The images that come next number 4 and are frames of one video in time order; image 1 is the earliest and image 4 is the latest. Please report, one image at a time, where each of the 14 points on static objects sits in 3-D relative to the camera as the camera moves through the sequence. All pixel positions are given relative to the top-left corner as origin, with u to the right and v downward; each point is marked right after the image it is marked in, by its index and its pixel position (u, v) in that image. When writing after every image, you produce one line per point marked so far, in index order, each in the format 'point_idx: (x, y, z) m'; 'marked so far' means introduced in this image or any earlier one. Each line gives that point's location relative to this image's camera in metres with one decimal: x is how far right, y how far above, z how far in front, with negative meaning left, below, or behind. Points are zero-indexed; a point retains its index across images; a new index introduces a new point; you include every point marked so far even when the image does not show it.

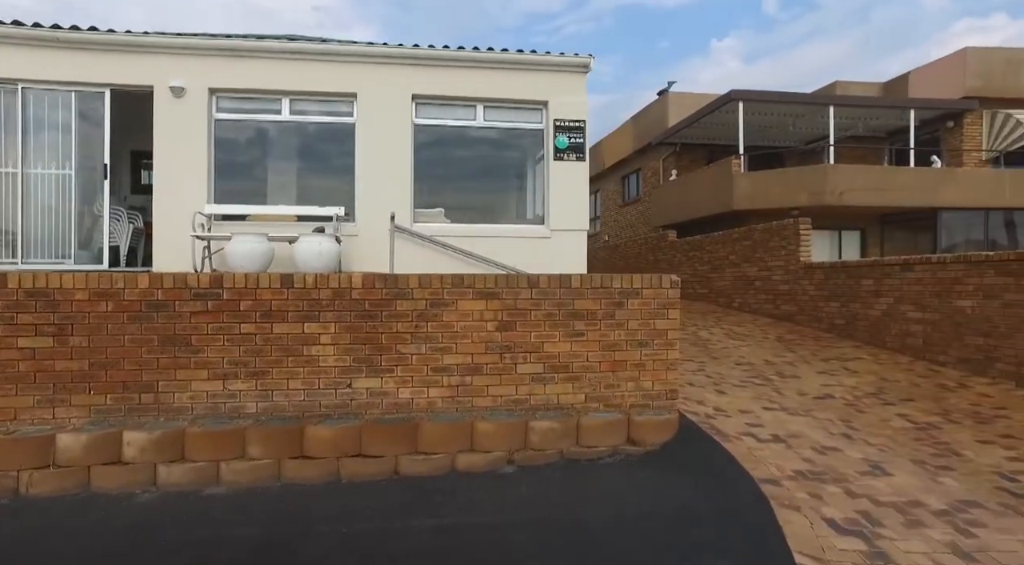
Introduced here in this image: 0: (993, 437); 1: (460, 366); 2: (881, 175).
0: (+4.4, -1.4, +5.9) m
1: (-0.4, -0.7, +5.4) m
2: (+8.6, +2.5, +15.0) m
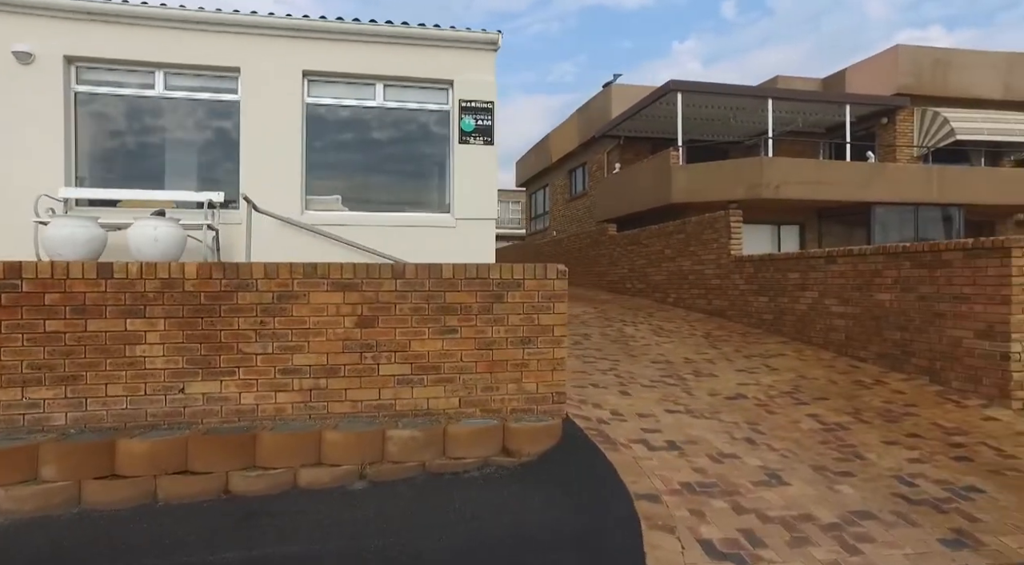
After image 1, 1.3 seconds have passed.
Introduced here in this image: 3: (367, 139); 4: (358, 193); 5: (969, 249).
0: (+3.3, -1.3, +5.5) m
1: (-1.5, -0.6, +4.7) m
2: (+7.0, +2.6, +14.9) m
3: (-1.8, +1.8, +8.0) m
4: (-1.9, +1.1, +8.0) m
5: (+4.7, +0.3, +6.7) m
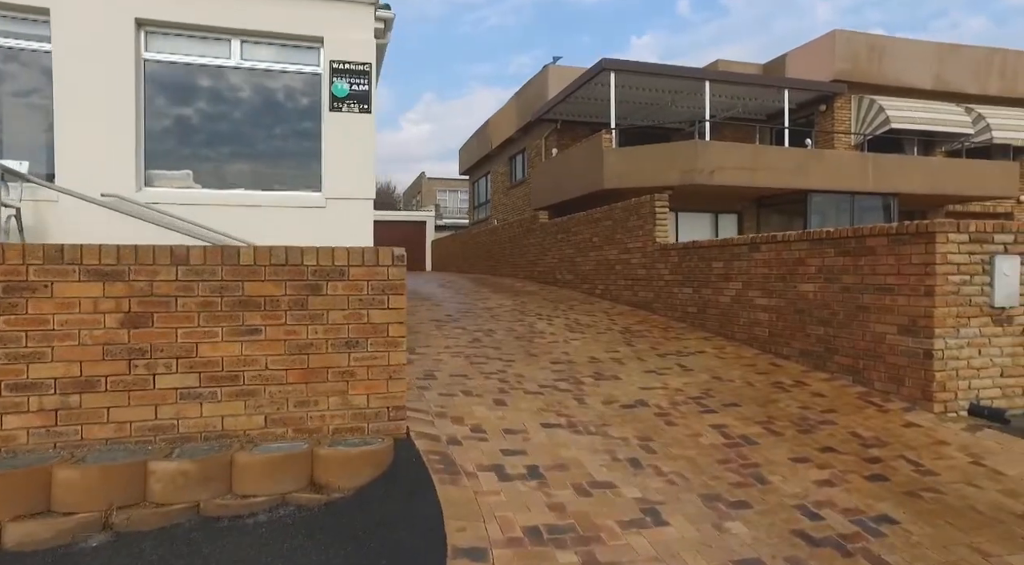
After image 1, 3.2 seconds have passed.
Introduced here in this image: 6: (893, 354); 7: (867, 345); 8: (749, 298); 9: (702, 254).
0: (+2.2, -1.2, +4.7) m
1: (-2.5, -0.6, +3.6) m
2: (+5.3, +2.8, +14.2) m
3: (-3.1, +1.9, +6.8) m
4: (-3.2, +1.2, +6.9) m
5: (+3.5, +0.4, +5.9) m
6: (+3.5, -0.7, +5.9) m
7: (+3.4, -0.6, +6.2) m
8: (+3.0, -0.2, +8.1) m
9: (+2.8, +0.4, +9.3) m
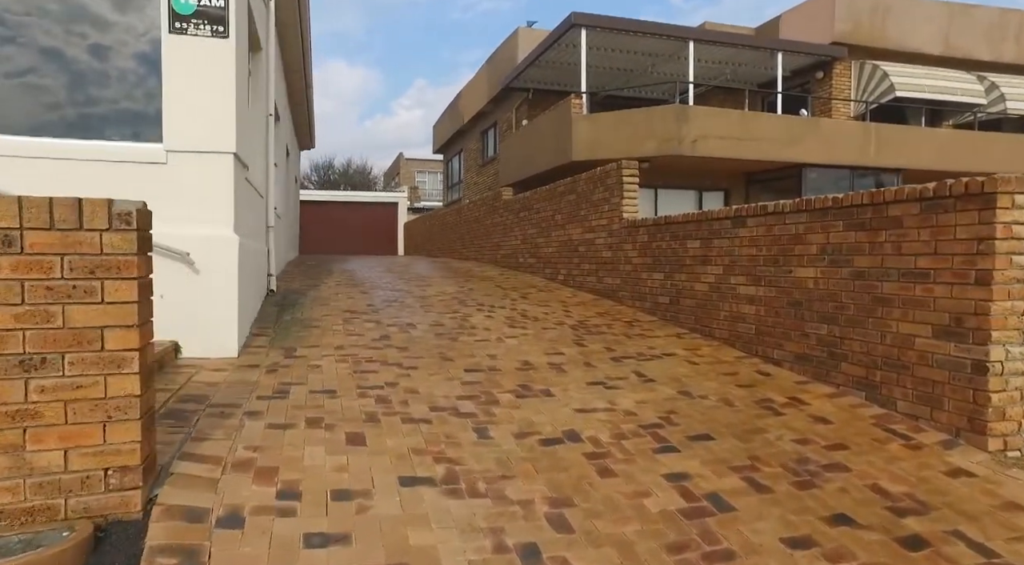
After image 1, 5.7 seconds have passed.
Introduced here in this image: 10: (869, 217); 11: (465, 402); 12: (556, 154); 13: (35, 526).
0: (+1.4, -1.1, +3.0) m
1: (-3.3, -0.5, +1.9) m
2: (+4.4, +3.1, +12.5) m
3: (-3.9, +2.1, +5.0) m
4: (-4.0, +1.4, +5.1) m
5: (+2.7, +0.6, +4.2) m
6: (+2.7, -0.5, +4.2) m
7: (+2.7, -0.5, +4.5) m
8: (+2.2, 0.0, +6.5) m
9: (+2.0, +0.6, +7.6) m
10: (+2.6, +0.5, +4.7) m
11: (-0.3, -0.8, +4.5) m
12: (+0.9, +2.6, +13.1) m
13: (-1.7, -0.9, +2.4) m
